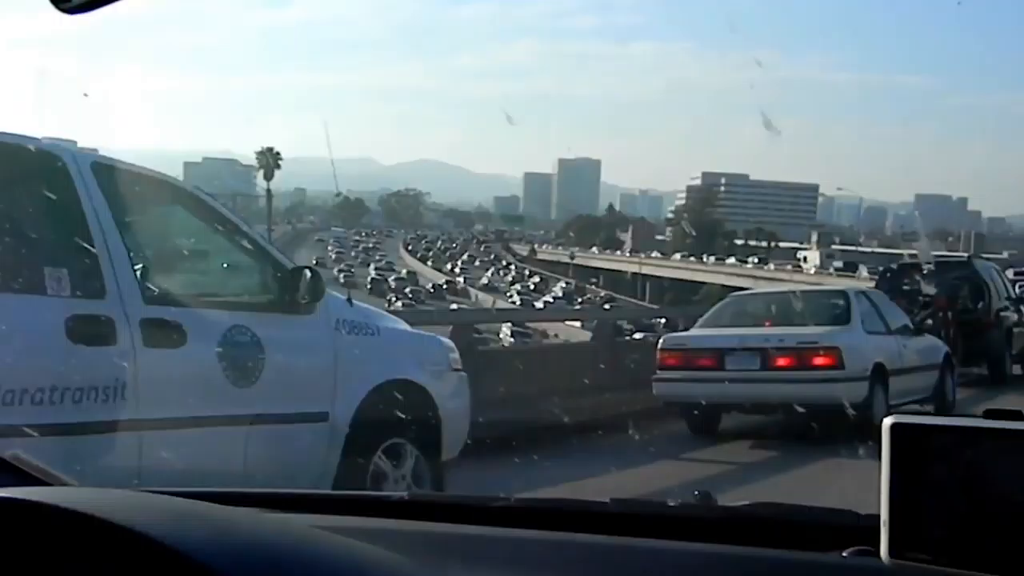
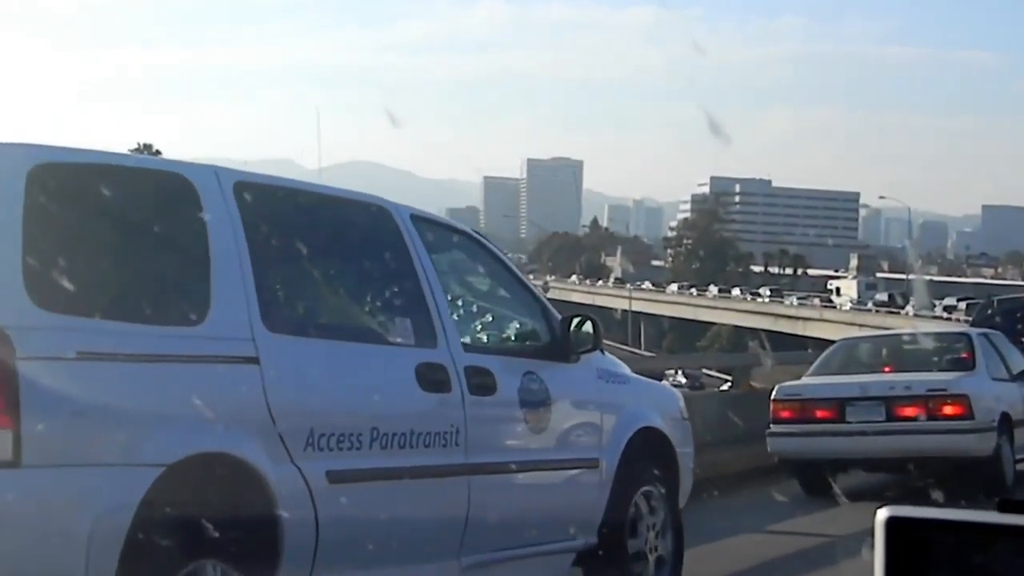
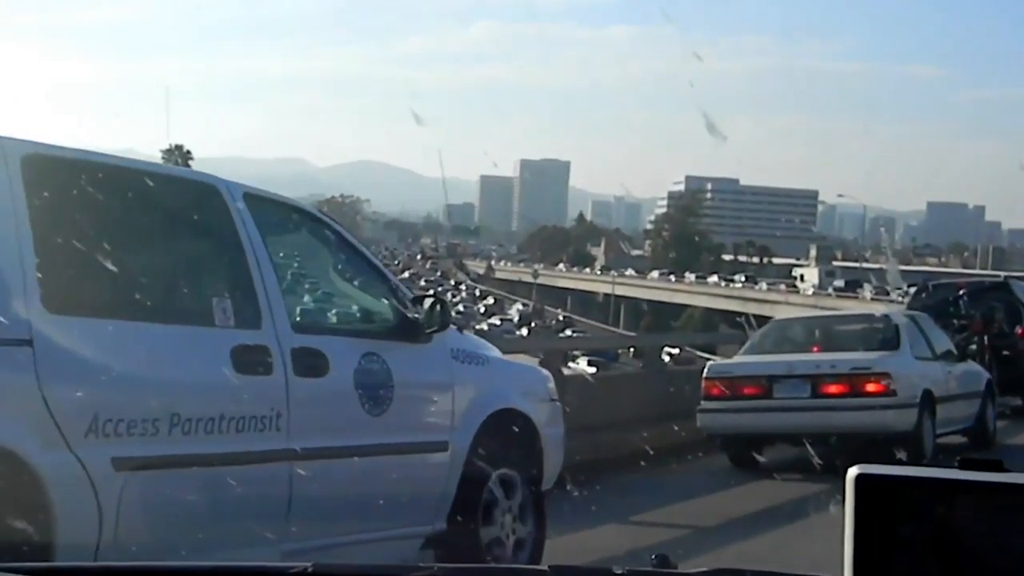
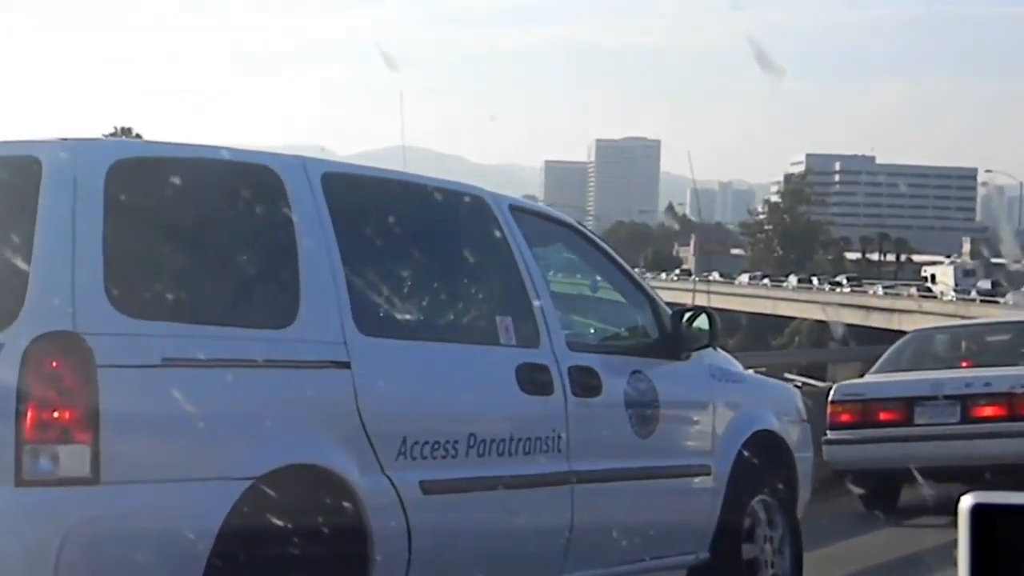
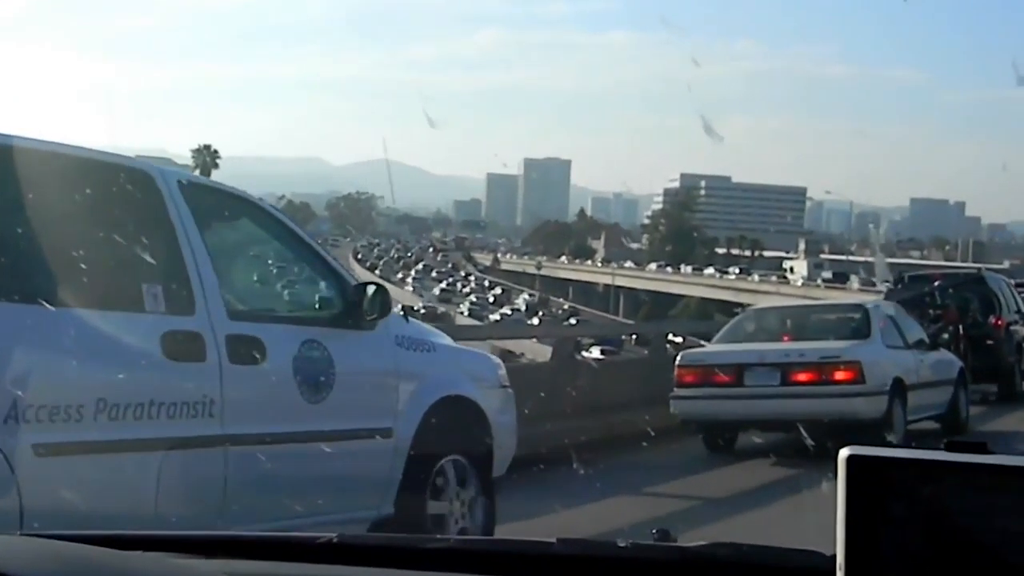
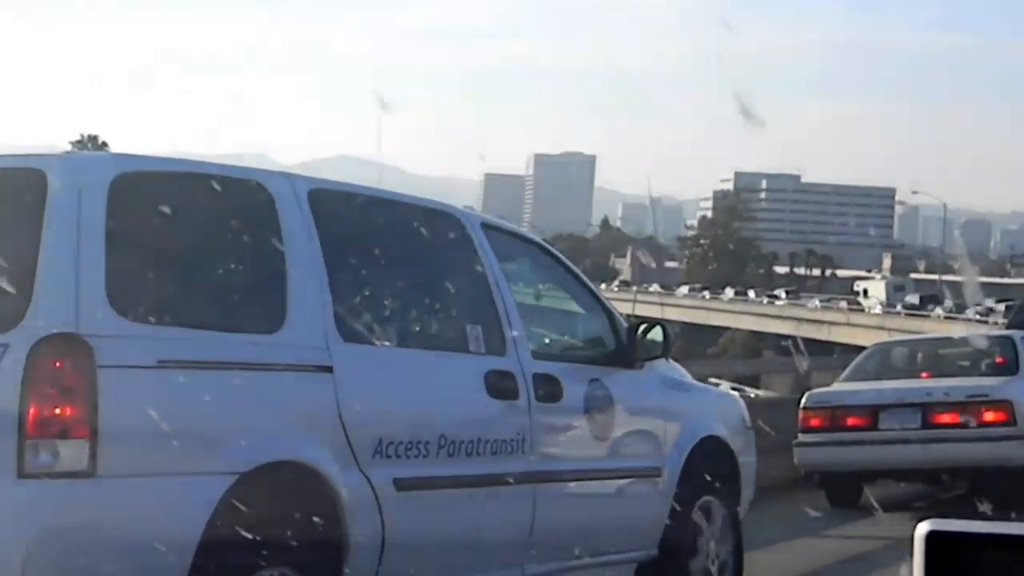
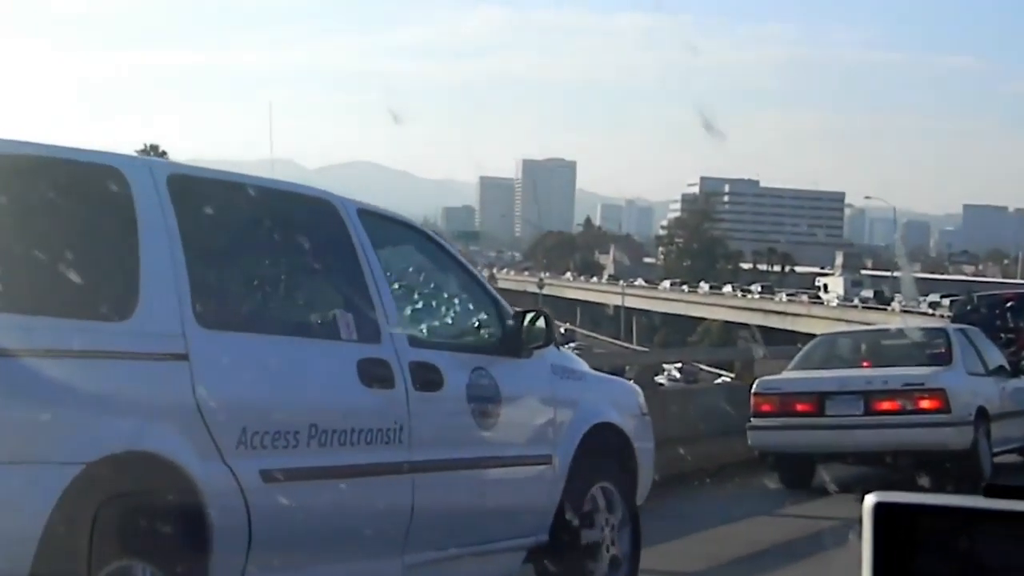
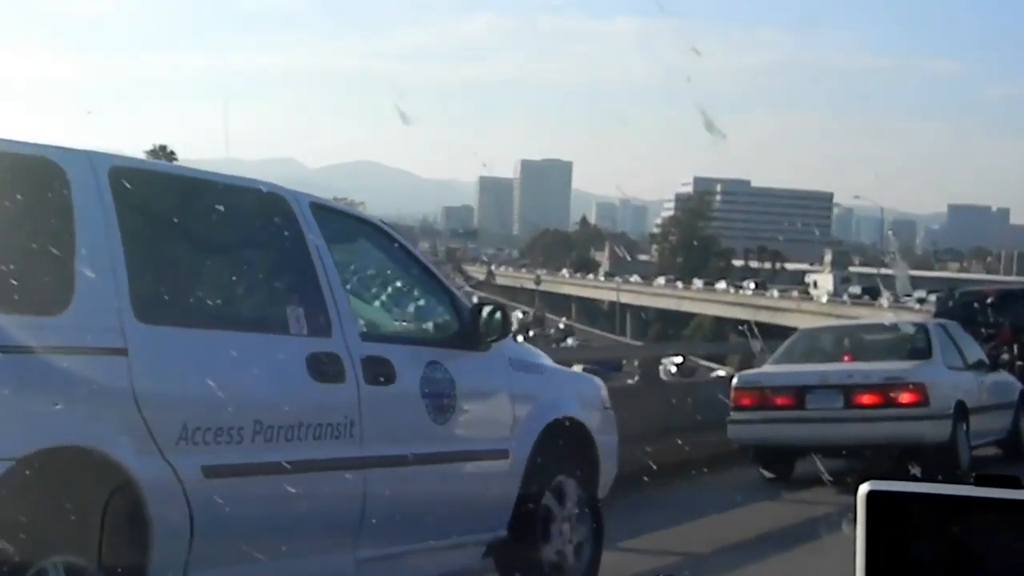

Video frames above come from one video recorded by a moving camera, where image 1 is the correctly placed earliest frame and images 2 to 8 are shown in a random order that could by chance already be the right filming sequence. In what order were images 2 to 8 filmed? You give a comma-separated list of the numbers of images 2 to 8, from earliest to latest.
5, 3, 8, 7, 2, 6, 4
